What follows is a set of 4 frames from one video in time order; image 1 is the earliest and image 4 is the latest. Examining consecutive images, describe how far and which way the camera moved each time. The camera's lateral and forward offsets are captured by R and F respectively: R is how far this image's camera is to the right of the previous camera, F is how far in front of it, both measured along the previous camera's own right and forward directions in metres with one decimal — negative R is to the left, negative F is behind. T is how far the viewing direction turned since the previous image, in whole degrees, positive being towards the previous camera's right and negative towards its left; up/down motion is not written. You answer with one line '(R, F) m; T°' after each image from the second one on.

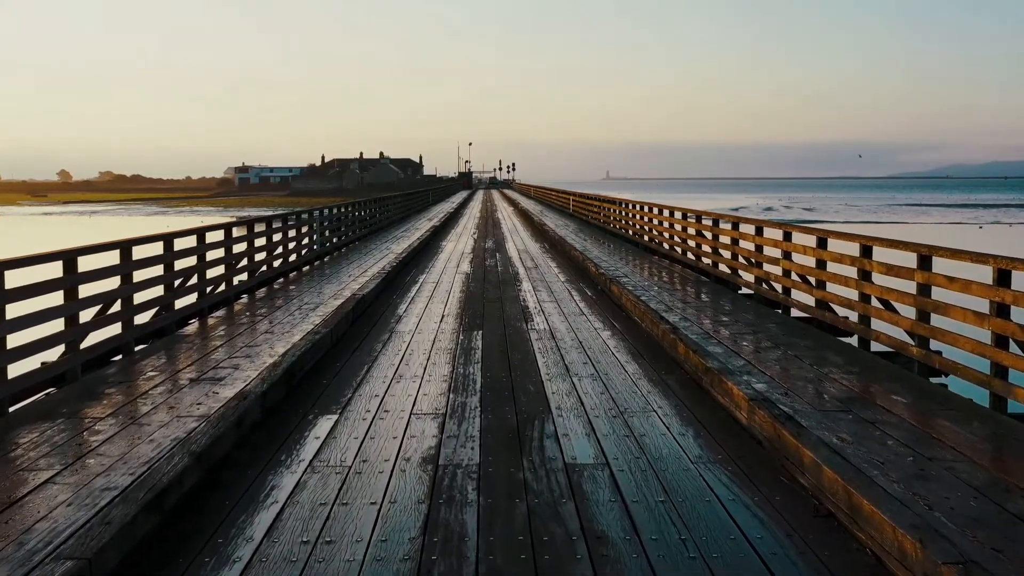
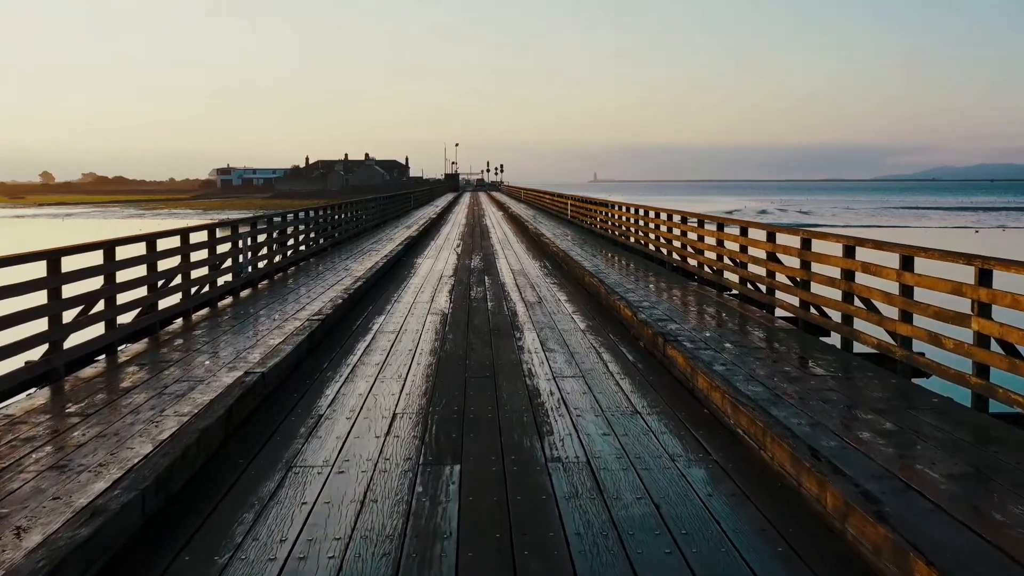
(-0.1, +3.4) m; +1°
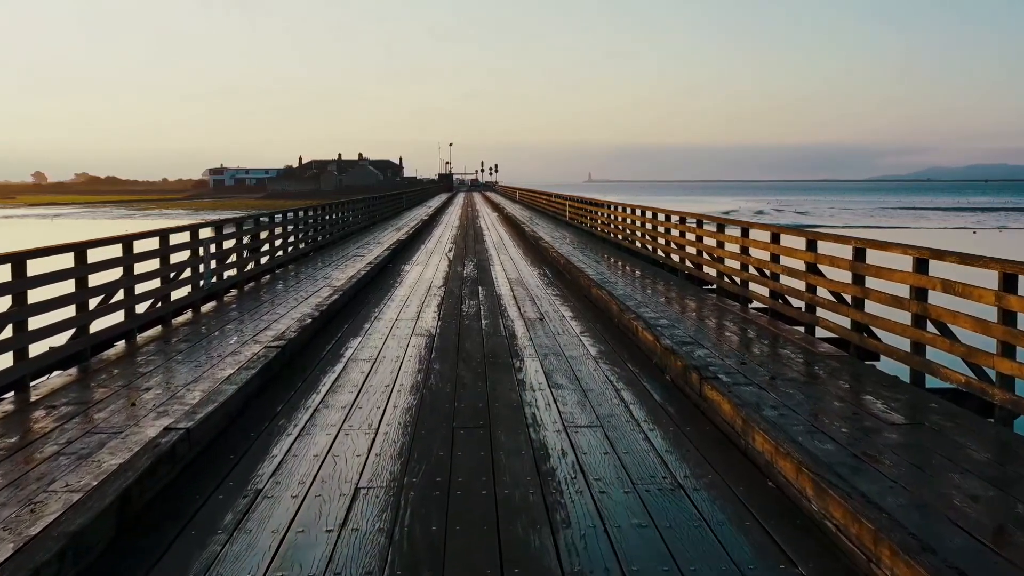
(0.0, +1.2) m; 0°
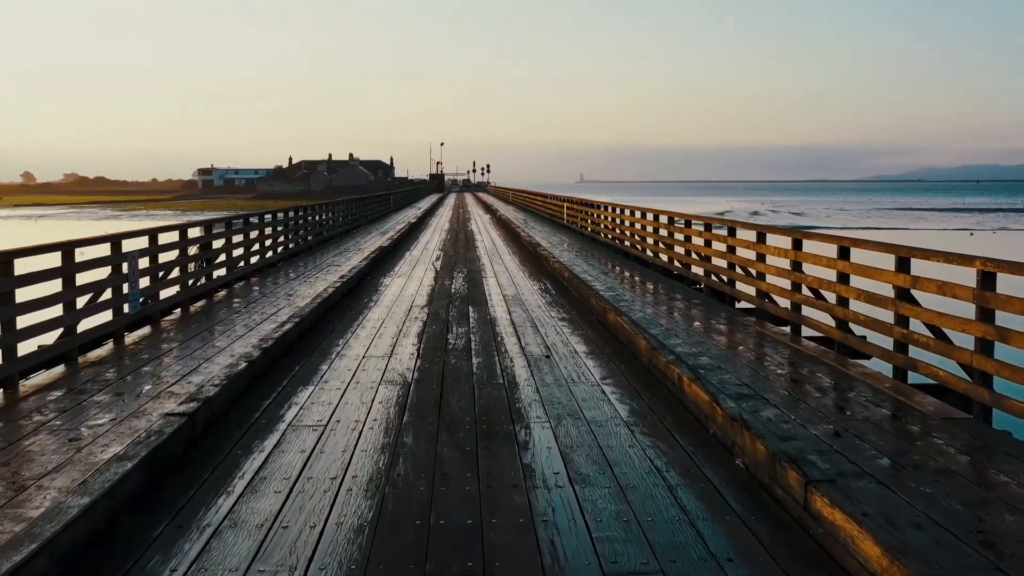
(0.0, +1.7) m; 0°
